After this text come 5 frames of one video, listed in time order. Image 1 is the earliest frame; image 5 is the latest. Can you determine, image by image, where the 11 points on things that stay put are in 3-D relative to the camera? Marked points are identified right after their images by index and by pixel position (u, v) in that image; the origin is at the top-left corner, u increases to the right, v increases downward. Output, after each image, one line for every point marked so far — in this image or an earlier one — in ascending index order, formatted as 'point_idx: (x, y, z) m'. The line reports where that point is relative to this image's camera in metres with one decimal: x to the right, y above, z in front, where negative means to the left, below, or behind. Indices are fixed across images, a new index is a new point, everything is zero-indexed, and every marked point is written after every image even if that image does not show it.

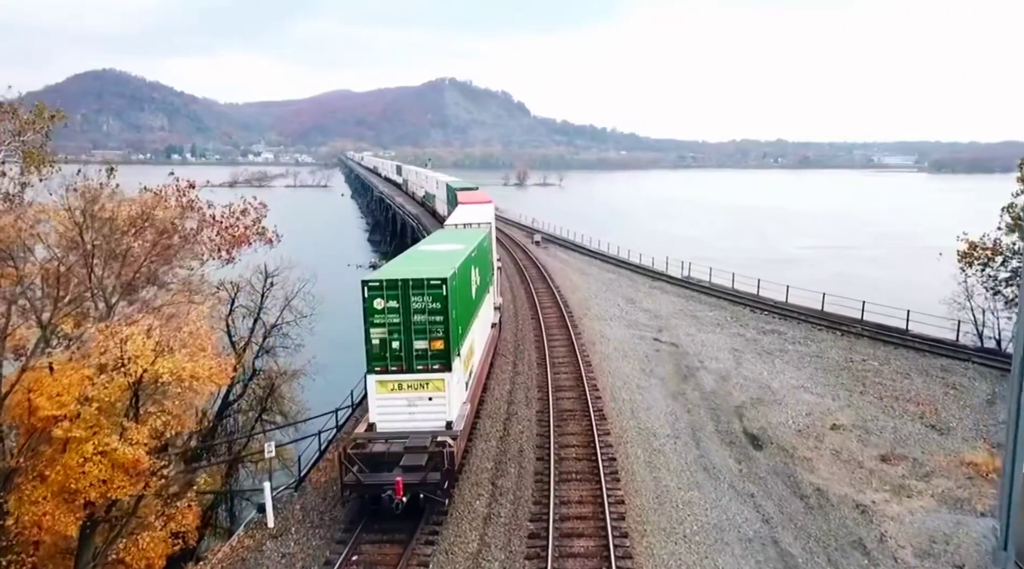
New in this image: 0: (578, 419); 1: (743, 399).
0: (+1.4, -2.9, +16.4) m
1: (+5.6, -2.8, +18.5) m
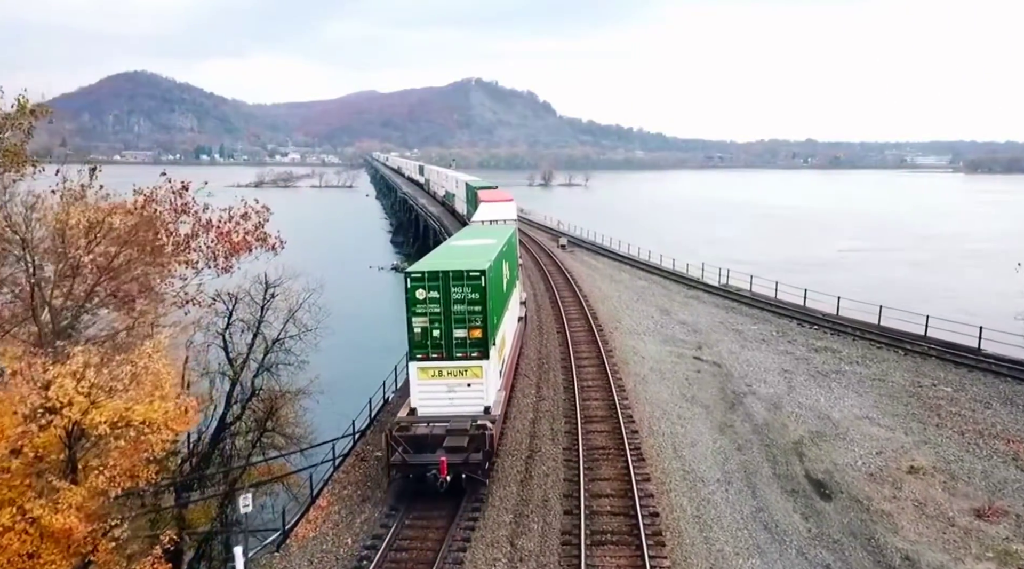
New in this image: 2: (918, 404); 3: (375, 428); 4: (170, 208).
0: (+1.9, -3.2, +14.1) m
1: (+6.1, -3.1, +16.1) m
2: (+9.6, -2.8, +18.1) m
3: (-3.1, -3.2, +16.8) m
4: (-9.1, +2.0, +20.1) m
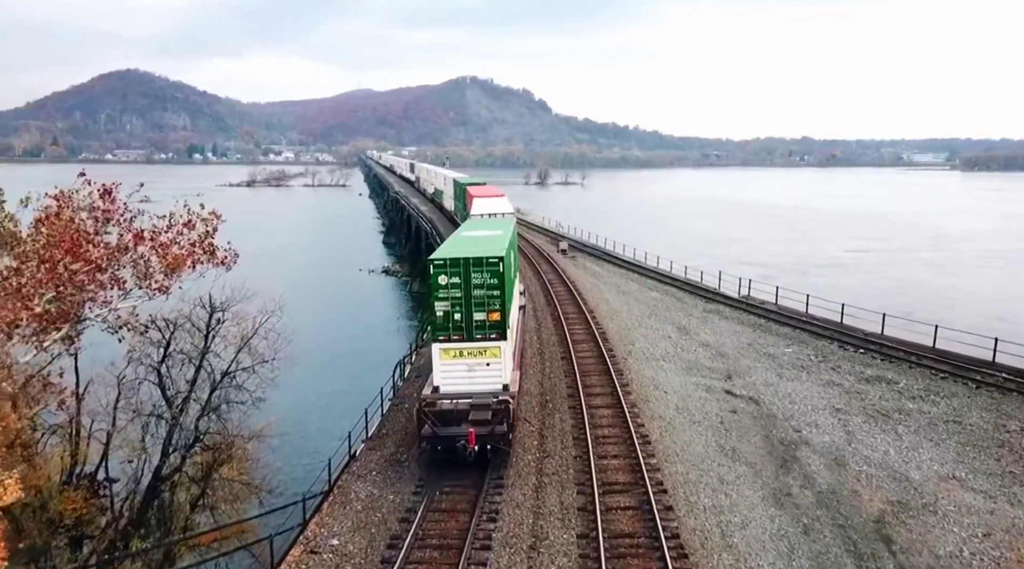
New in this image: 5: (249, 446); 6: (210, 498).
0: (+1.8, -3.8, +10.6) m
1: (+6.1, -3.6, +12.6) m
2: (+9.6, -3.3, +14.6) m
3: (-3.1, -3.7, +13.2) m
4: (-9.2, +1.5, +16.5) m
5: (-6.4, -3.9, +18.7) m
6: (-6.9, -4.9, +17.4) m
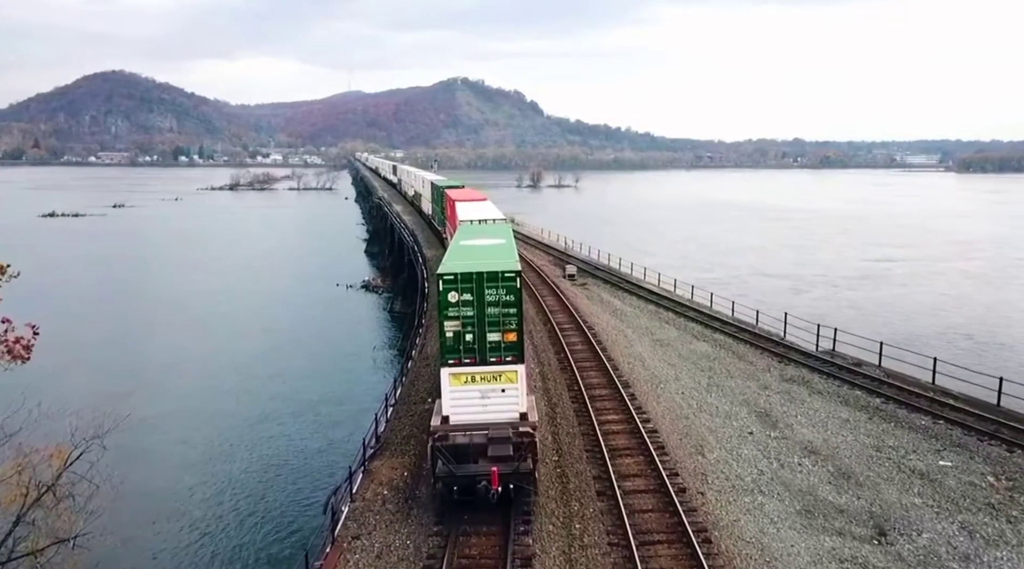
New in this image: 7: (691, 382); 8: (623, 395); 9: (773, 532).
0: (+2.0, -5.2, +2.4) m
1: (+6.2, -5.1, +4.4) m
2: (+9.7, -4.7, +6.4) m
3: (-3.0, -5.2, +5.0) m
4: (-9.1, 0.0, +8.2) m
5: (-6.3, -5.4, +10.4) m
6: (-6.8, -6.4, +9.0) m
7: (+4.7, -2.4, +19.8) m
8: (+2.6, -2.5, +18.3) m
9: (+4.0, -3.7, +11.8) m
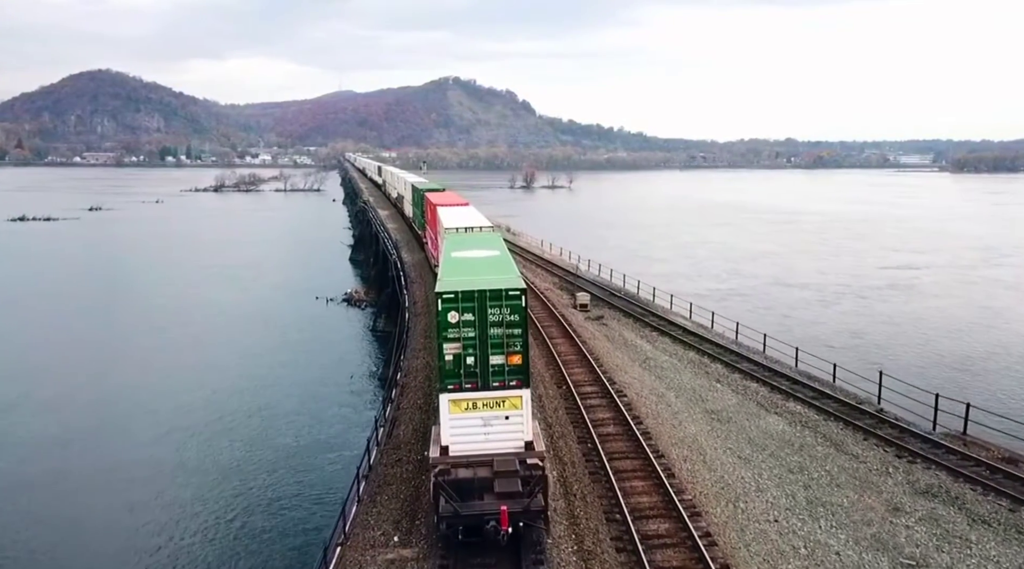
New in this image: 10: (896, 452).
0: (+2.3, -6.4, -4.0) m
1: (+6.5, -6.3, -1.9) m
2: (+10.0, -5.9, +0.2) m
3: (-2.7, -6.4, -1.4) m
4: (-8.8, -1.2, +1.7) m
5: (-6.1, -6.7, +3.9) m
6: (-6.5, -7.6, +2.6) m
7: (+4.8, -3.6, +13.5) m
8: (+2.8, -3.7, +12.0) m
9: (+4.2, -5.0, +5.4) m
10: (+7.7, -3.2, +15.3) m
